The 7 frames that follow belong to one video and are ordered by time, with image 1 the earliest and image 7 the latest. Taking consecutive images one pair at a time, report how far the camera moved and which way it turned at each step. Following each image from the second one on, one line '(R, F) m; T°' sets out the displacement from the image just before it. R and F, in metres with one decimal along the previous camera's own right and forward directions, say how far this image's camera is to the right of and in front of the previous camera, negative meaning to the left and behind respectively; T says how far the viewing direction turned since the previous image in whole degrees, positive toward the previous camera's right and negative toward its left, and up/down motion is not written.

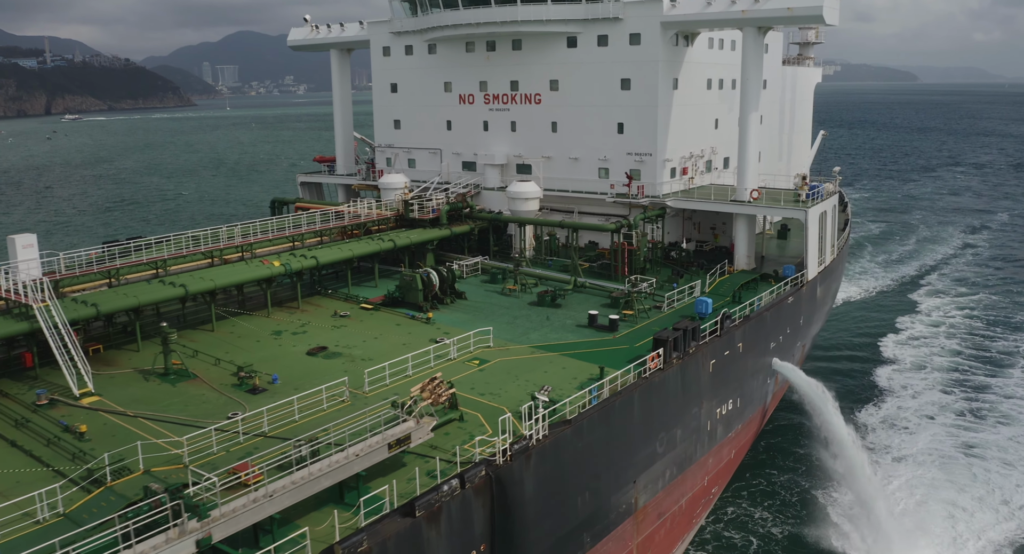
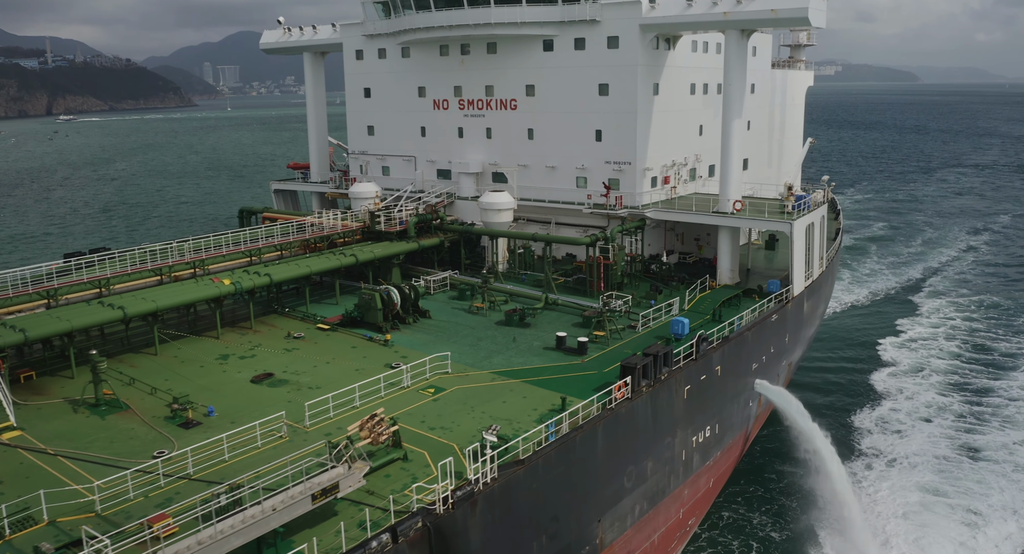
(+1.2, +1.6) m; 0°
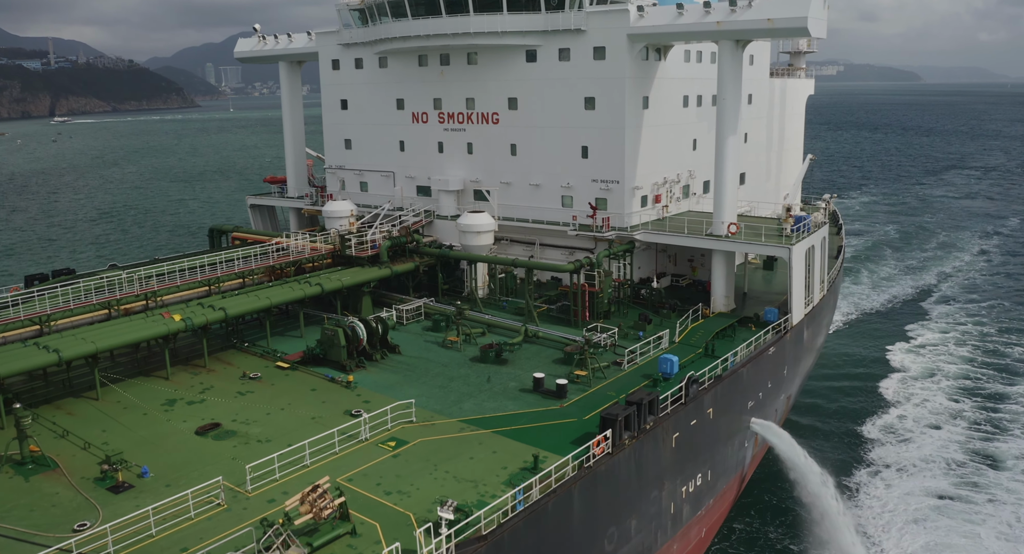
(+0.8, +2.0) m; 0°
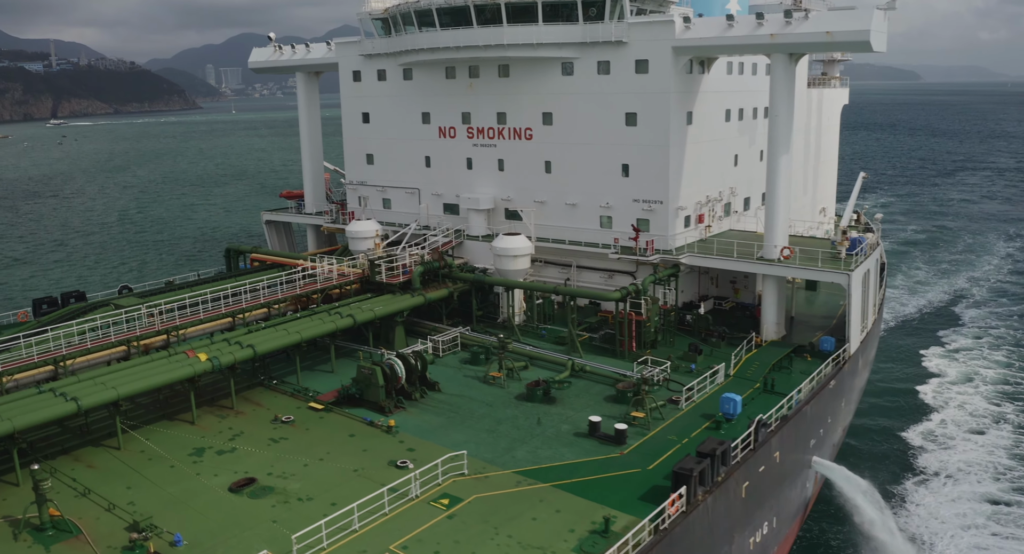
(-1.4, +1.6) m; 0°
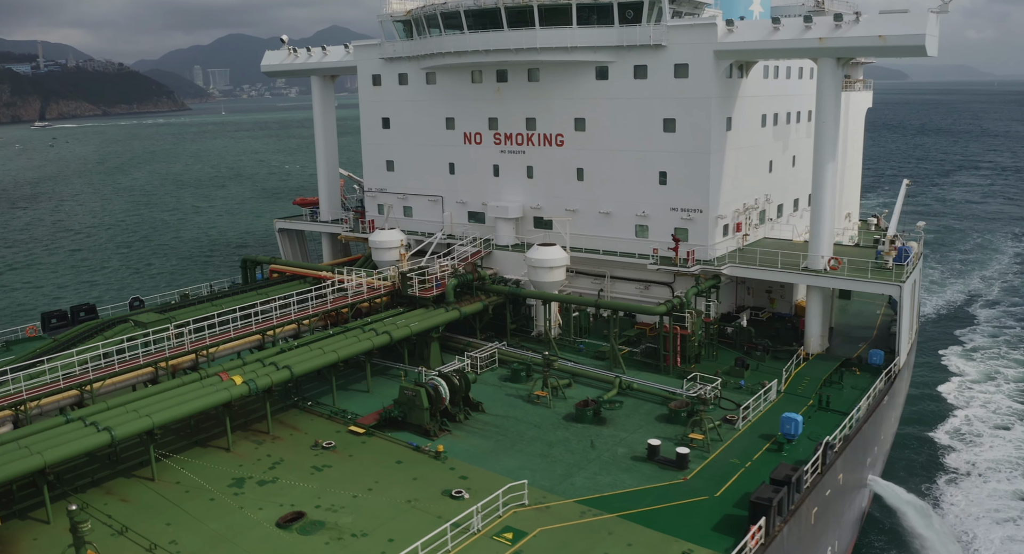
(-1.6, +1.0) m; +1°
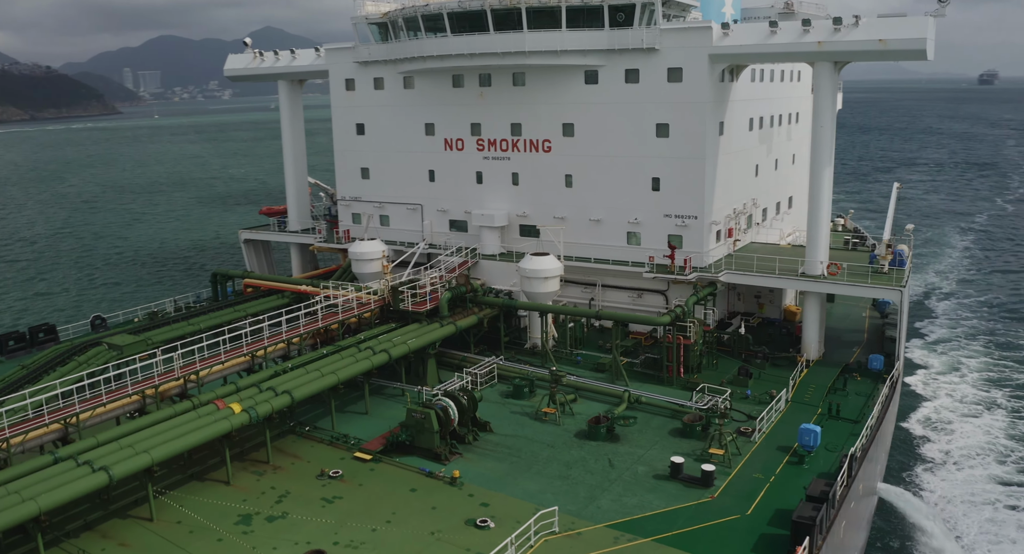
(-1.7, +1.0) m; +4°
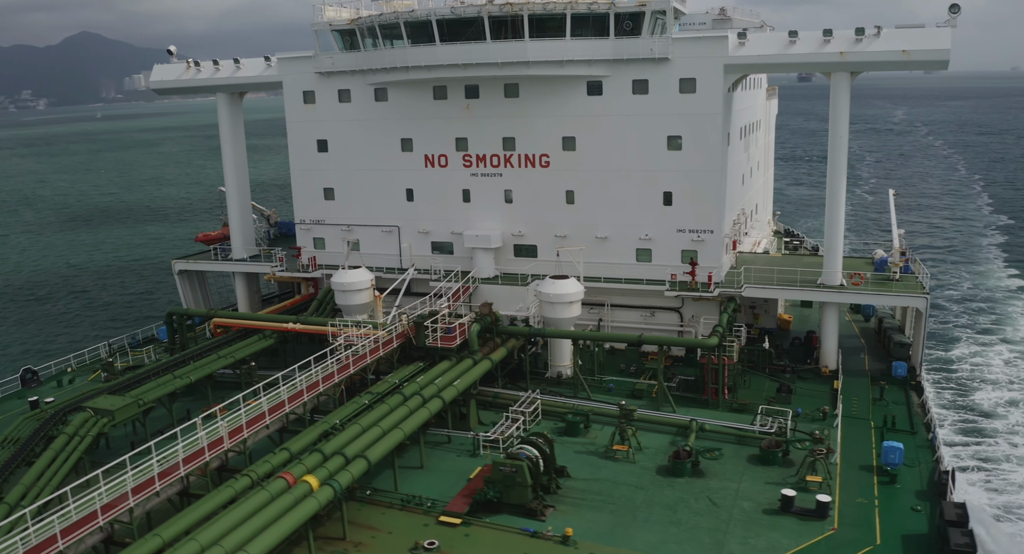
(-5.4, +2.4) m; +11°
